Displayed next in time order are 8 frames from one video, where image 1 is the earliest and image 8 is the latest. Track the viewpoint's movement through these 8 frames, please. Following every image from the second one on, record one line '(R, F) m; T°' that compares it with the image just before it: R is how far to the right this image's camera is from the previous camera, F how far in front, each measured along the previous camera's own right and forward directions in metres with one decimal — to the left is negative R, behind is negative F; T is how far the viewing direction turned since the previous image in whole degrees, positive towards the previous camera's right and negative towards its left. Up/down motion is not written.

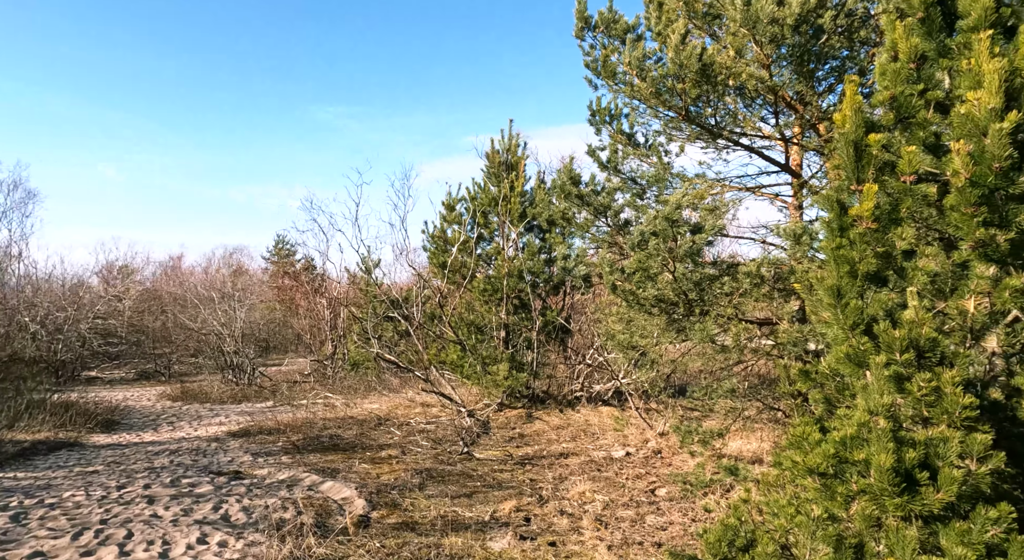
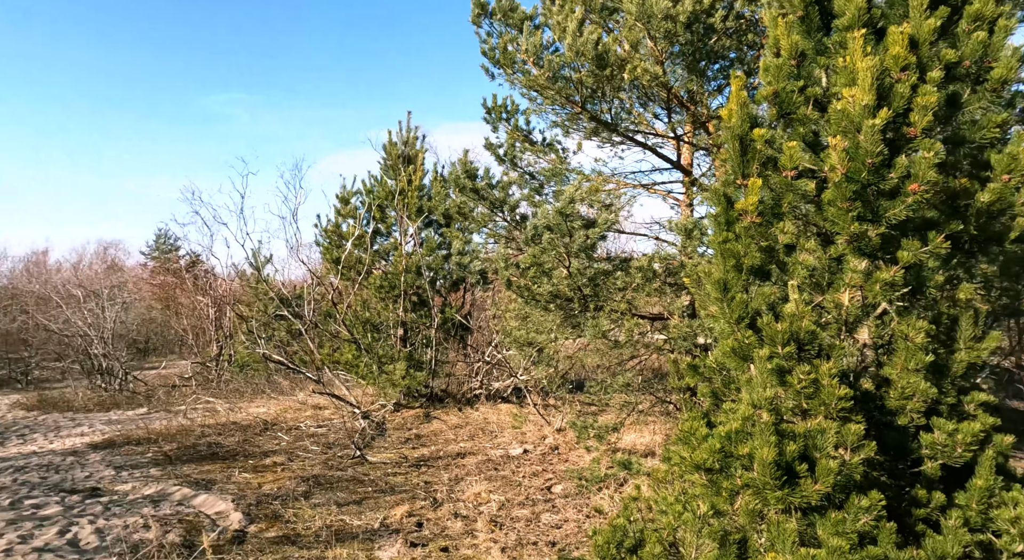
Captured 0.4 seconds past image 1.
(+0.1, +0.2) m; +8°
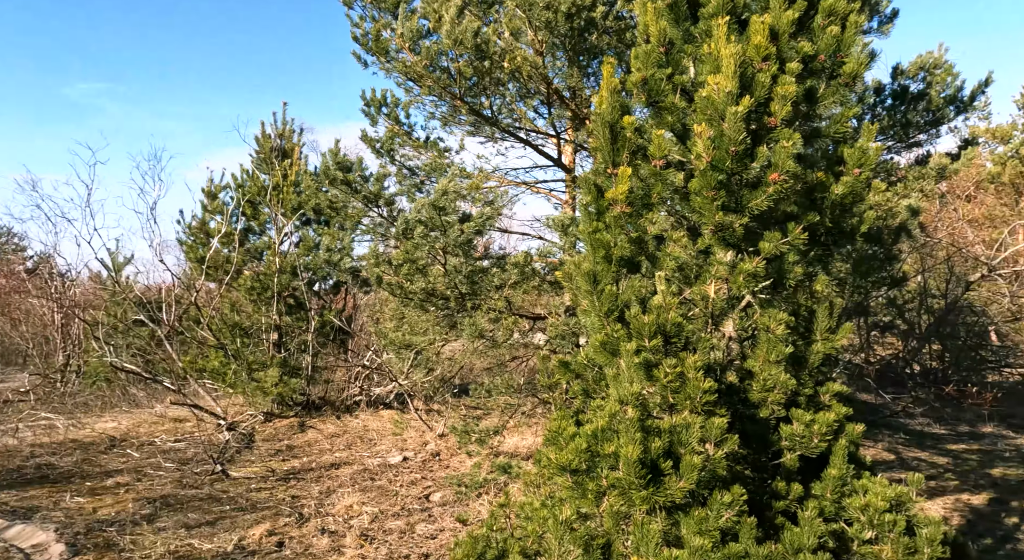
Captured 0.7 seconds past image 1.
(+0.1, +0.2) m; +9°
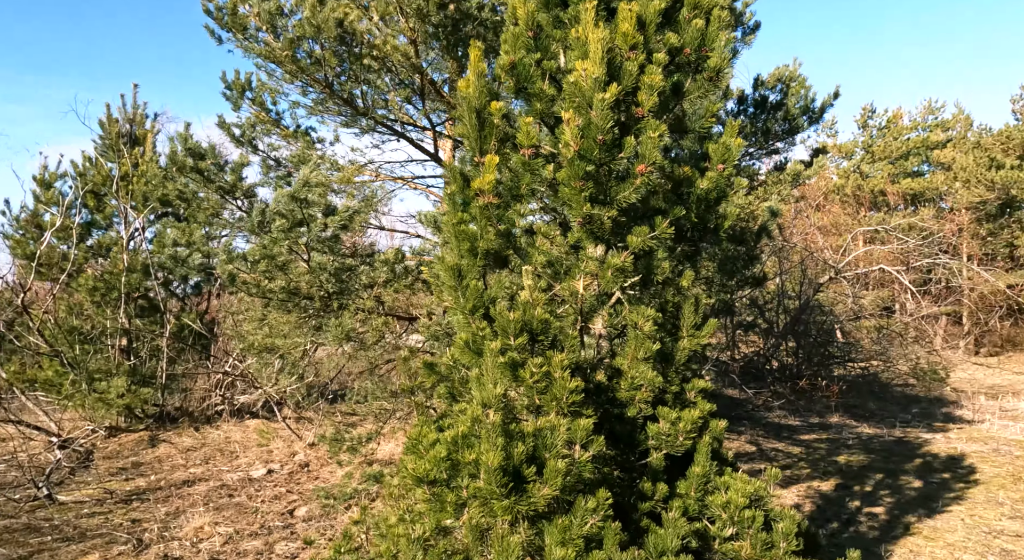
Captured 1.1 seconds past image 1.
(+0.1, +0.2) m; +10°
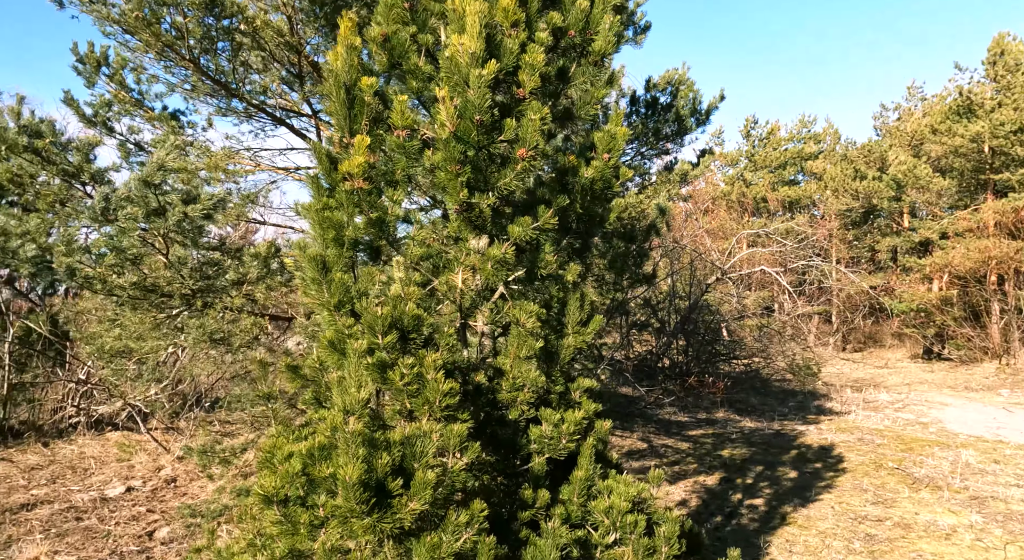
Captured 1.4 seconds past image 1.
(+0.1, +0.2) m; +9°
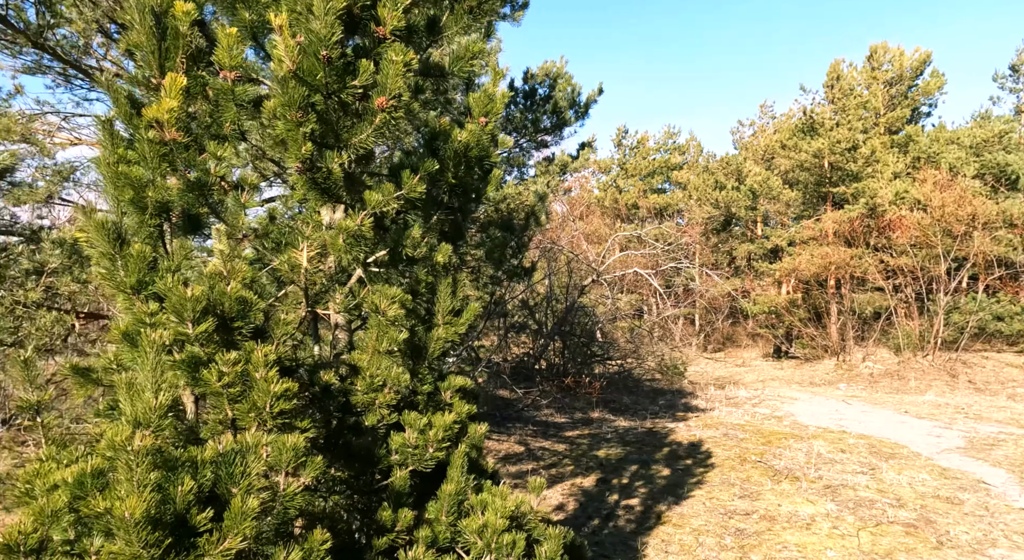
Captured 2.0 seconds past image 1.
(+0.1, +0.3) m; +11°
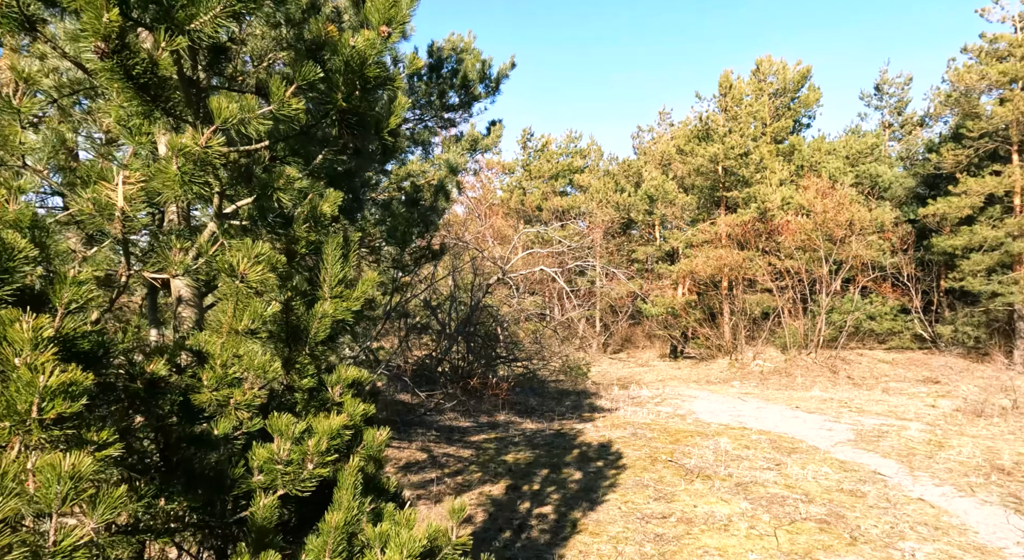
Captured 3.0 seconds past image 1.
(0.0, +0.5) m; +9°
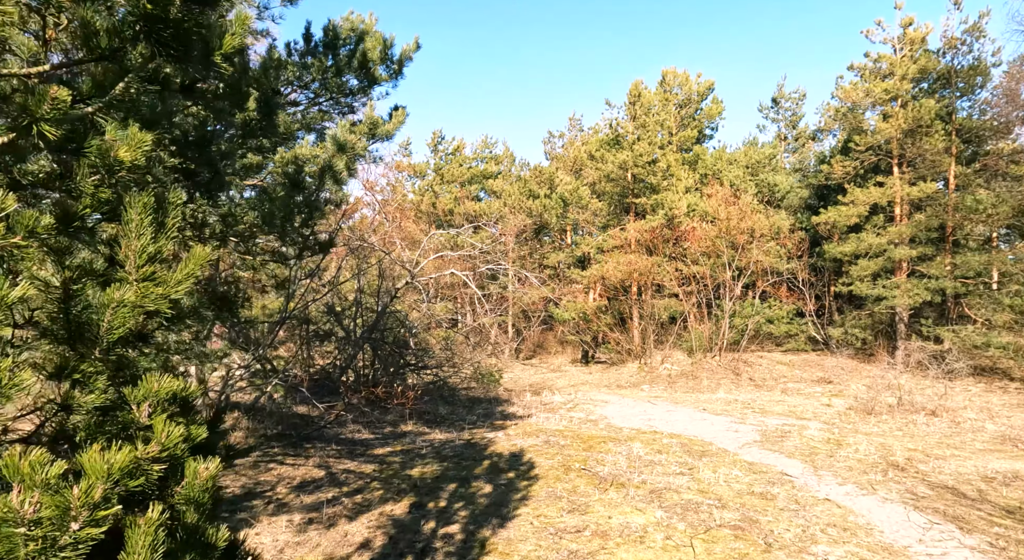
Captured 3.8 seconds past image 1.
(+0.1, +0.4) m; +8°
